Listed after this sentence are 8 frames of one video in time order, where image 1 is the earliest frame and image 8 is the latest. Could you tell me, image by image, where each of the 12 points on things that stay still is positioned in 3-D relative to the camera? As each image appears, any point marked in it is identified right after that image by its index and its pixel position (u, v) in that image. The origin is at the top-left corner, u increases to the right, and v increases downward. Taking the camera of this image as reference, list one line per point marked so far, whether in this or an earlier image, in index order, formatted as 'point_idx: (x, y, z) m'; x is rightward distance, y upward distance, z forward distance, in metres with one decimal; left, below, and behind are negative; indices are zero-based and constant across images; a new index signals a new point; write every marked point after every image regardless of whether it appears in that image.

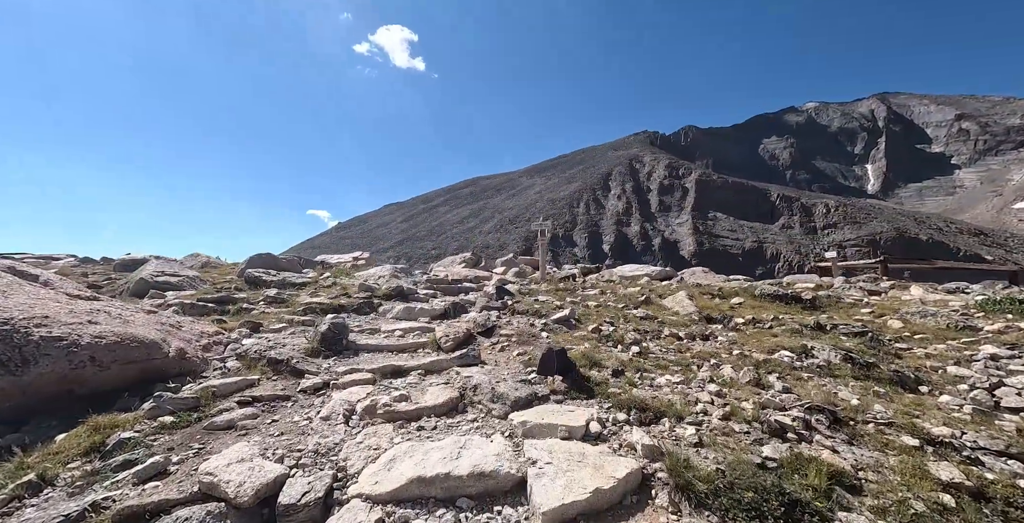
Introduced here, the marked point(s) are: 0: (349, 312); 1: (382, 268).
0: (-3.0, -1.0, +7.7) m
1: (-3.9, -0.2, +12.2) m
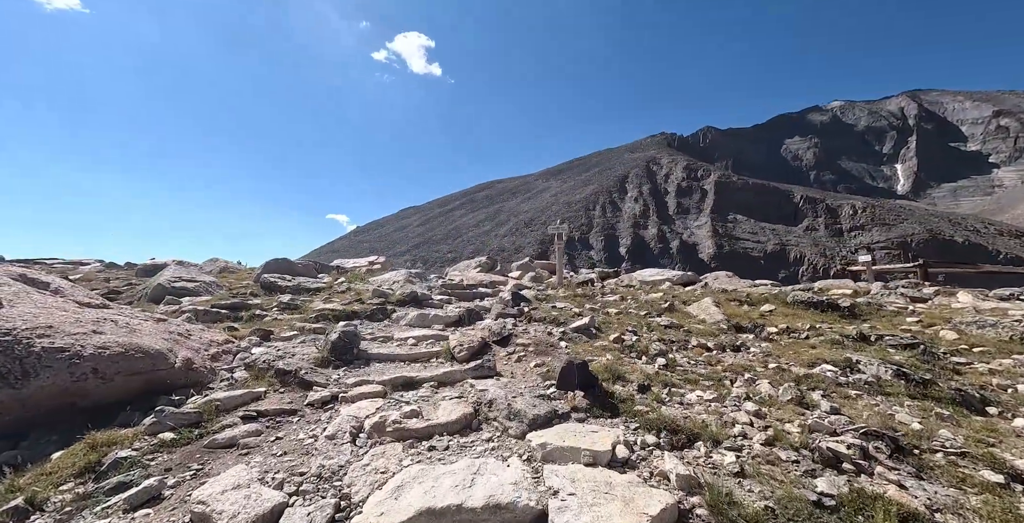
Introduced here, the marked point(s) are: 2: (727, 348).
0: (-2.7, -1.1, +7.6) m
1: (-3.4, -0.4, +12.1) m
2: (+2.9, -1.2, +5.7) m
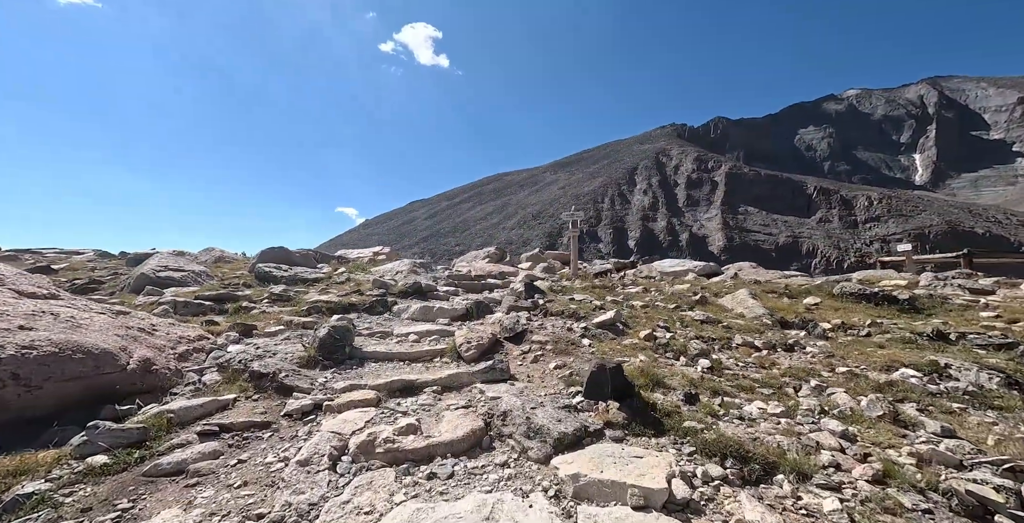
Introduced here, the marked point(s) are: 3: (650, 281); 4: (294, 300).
0: (-2.5, -0.9, +6.9) m
1: (-3.1, -0.1, +11.4) m
2: (+3.1, -1.0, +4.9) m
3: (+3.2, -0.5, +9.9) m
4: (-3.8, -0.7, +7.1) m
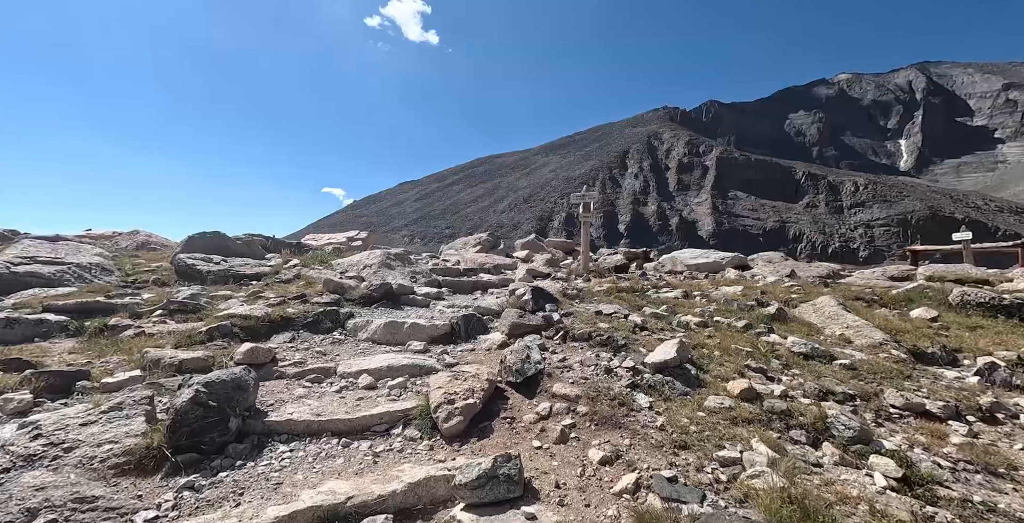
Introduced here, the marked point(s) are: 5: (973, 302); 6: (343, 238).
0: (-2.5, -0.8, +4.8) m
1: (-3.2, +0.2, +9.2) m
2: (+3.2, -1.1, +2.9) m
3: (+3.2, -0.4, +7.9) m
4: (-3.7, -0.6, +5.0) m
5: (+5.8, -0.5, +5.2) m
6: (-6.1, +0.9, +14.8) m
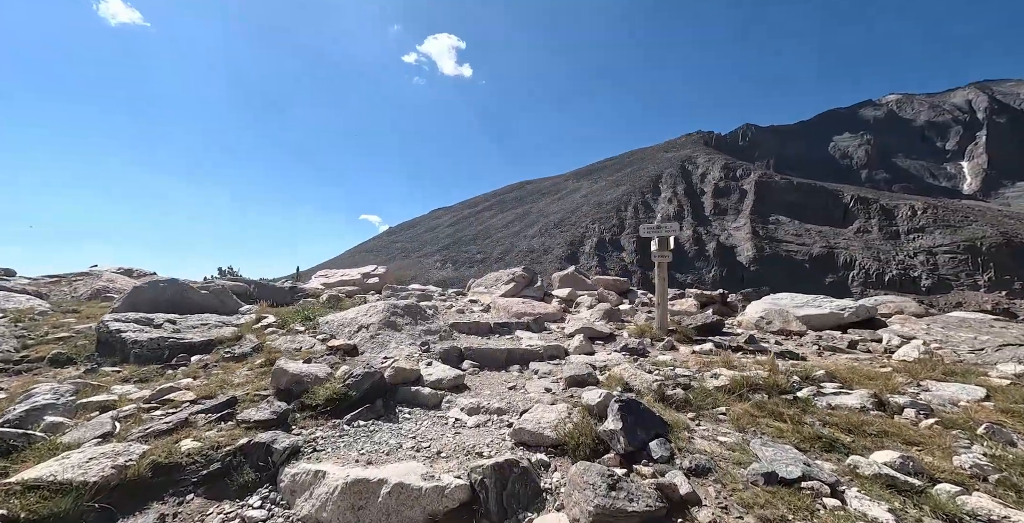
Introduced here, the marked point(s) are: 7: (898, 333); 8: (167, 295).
0: (-2.0, -1.5, +2.4) m
1: (-2.4, -0.8, +6.9) m
2: (+3.5, -1.6, +0.1) m
3: (+3.9, -1.2, +5.1) m
4: (-3.2, -1.3, +2.7) m
5: (+6.2, -1.2, +2.2) m
6: (-4.8, -0.4, +12.8) m
7: (+6.8, -1.3, +7.3) m
8: (-5.2, -0.5, +6.3) m
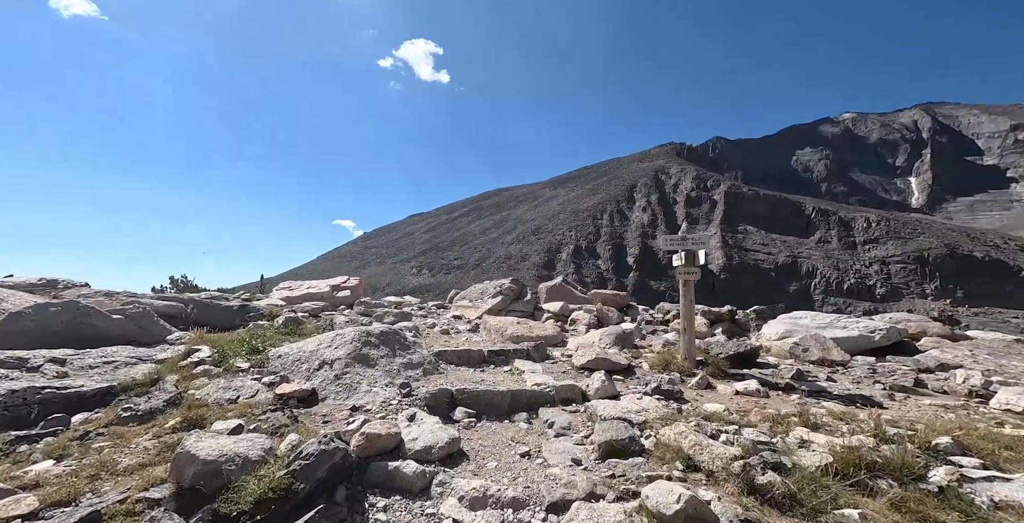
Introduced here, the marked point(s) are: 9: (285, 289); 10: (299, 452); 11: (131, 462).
0: (-1.7, -1.6, +1.0) m
1: (-2.4, -1.0, +5.5) m
2: (+3.9, -1.7, -1.0) m
3: (+4.0, -1.5, +4.1) m
4: (-3.0, -1.4, +1.3) m
5: (+6.5, -1.4, +1.3) m
6: (-5.1, -0.7, +11.3) m
7: (+6.8, -1.6, +6.4) m
8: (-5.2, -0.7, +4.8) m
9: (-6.1, -0.7, +11.2) m
10: (-1.4, -1.3, +2.9) m
11: (-2.6, -1.4, +2.9) m
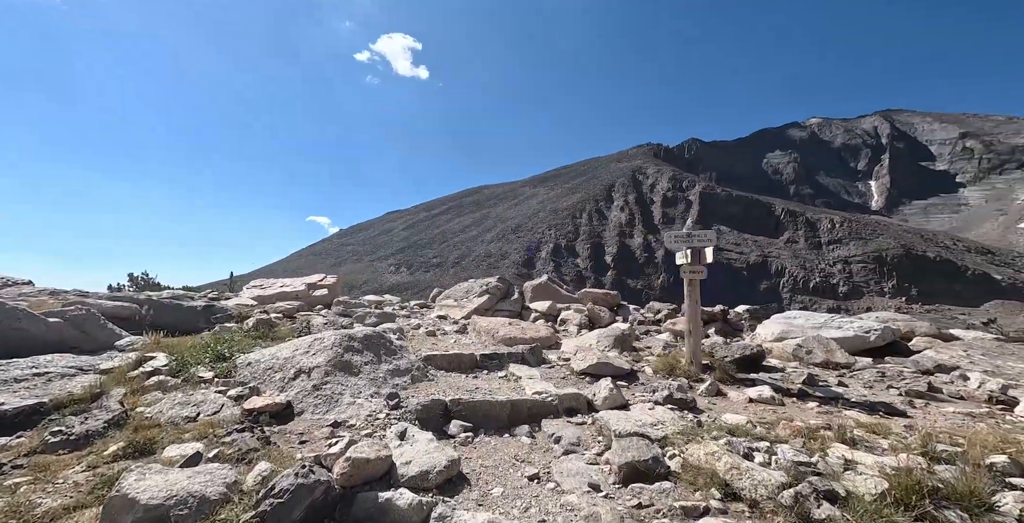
0: (-1.6, -1.6, +0.5) m
1: (-2.4, -0.9, +5.0) m
2: (+4.2, -1.8, -1.2) m
3: (+4.0, -1.5, +3.8) m
4: (-2.8, -1.4, +0.7) m
5: (+6.7, -1.4, +1.1) m
6: (-5.4, -0.6, +10.5) m
7: (+6.7, -1.6, +6.3) m
8: (-5.1, -0.7, +4.1) m
9: (-6.4, -0.6, +10.5) m
10: (-1.3, -1.3, +2.4) m
11: (-2.5, -1.3, +2.3) m
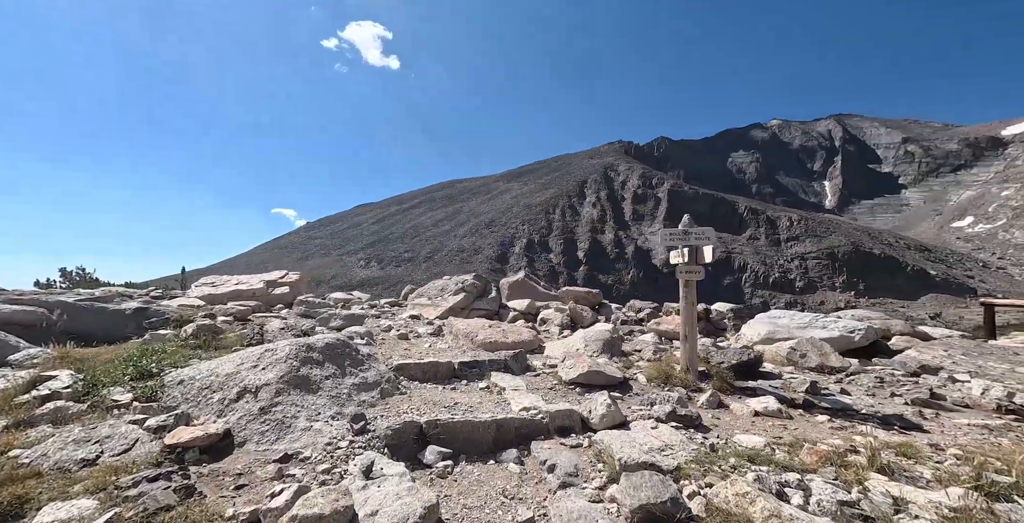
0: (-1.4, -1.6, -0.2) m
1: (-2.5, -0.9, +4.2) m
2: (+4.4, -1.9, -1.5) m
3: (+3.9, -1.5, +3.5) m
4: (-2.7, -1.4, 0.0) m
5: (+6.7, -1.5, +1.0) m
6: (-5.9, -0.5, +9.6) m
7: (+6.4, -1.6, +6.2) m
8: (-5.2, -0.7, +3.1) m
9: (-6.9, -0.5, +9.5) m
10: (-1.3, -1.3, +1.8) m
11: (-2.5, -1.3, +1.6) m
